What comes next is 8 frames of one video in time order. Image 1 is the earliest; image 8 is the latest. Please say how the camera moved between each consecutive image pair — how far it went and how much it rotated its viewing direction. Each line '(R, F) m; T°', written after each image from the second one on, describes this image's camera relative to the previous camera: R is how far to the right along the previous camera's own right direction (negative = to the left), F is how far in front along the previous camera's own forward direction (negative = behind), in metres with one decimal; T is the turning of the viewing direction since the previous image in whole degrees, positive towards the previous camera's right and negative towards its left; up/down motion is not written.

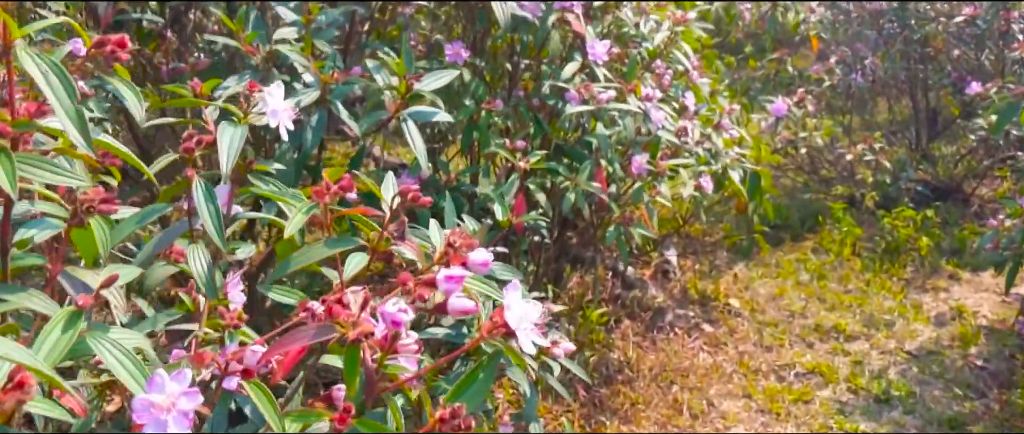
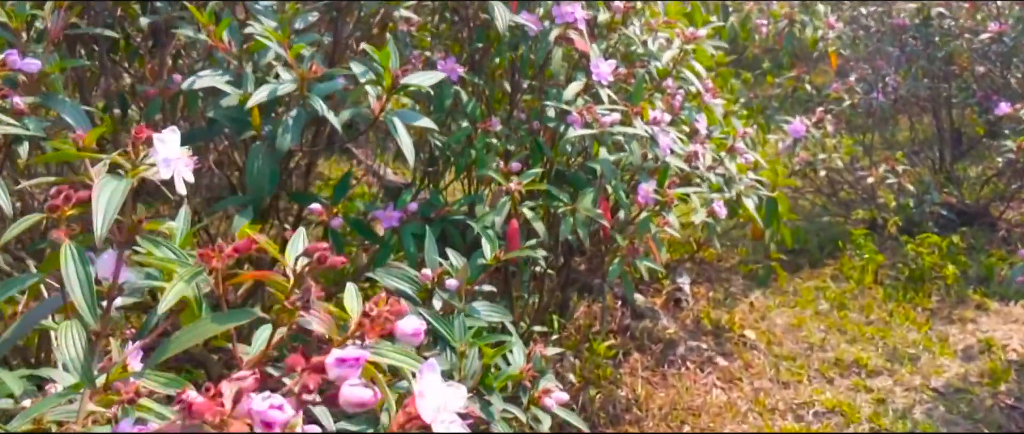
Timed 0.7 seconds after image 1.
(0.0, +0.2) m; -1°
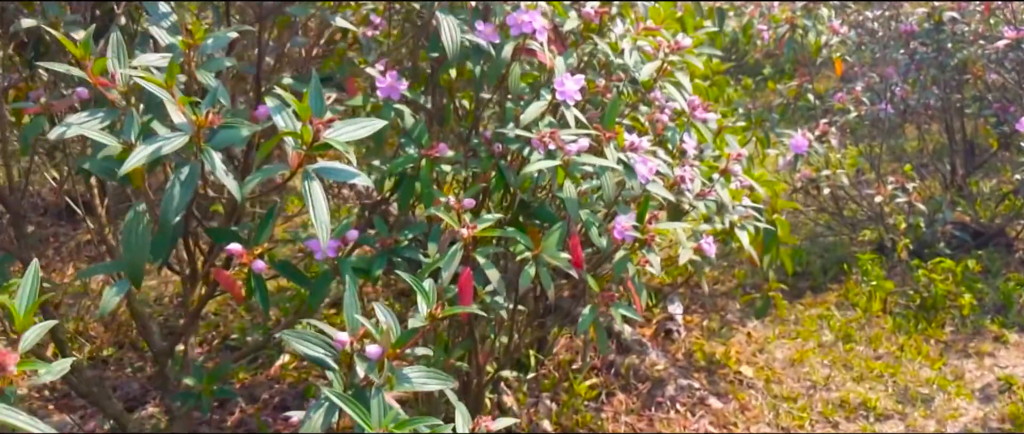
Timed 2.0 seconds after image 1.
(+0.1, +0.4) m; 0°
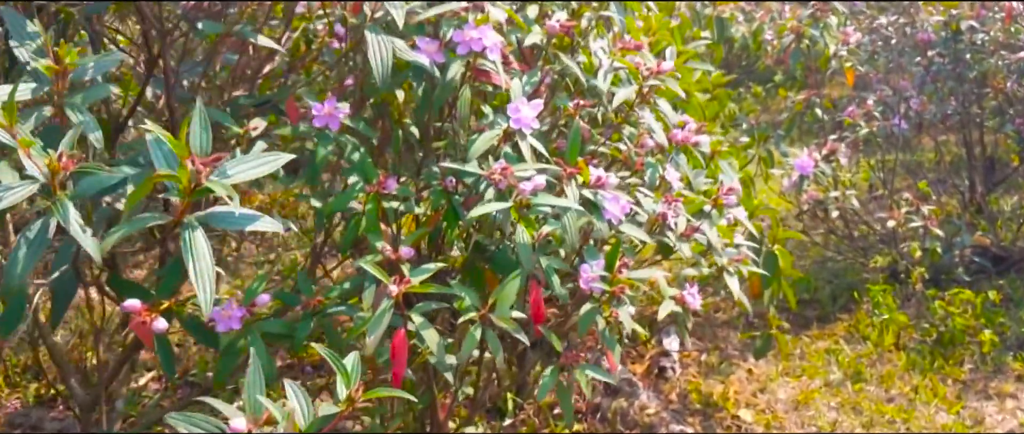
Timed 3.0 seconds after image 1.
(+0.1, +0.3) m; -1°
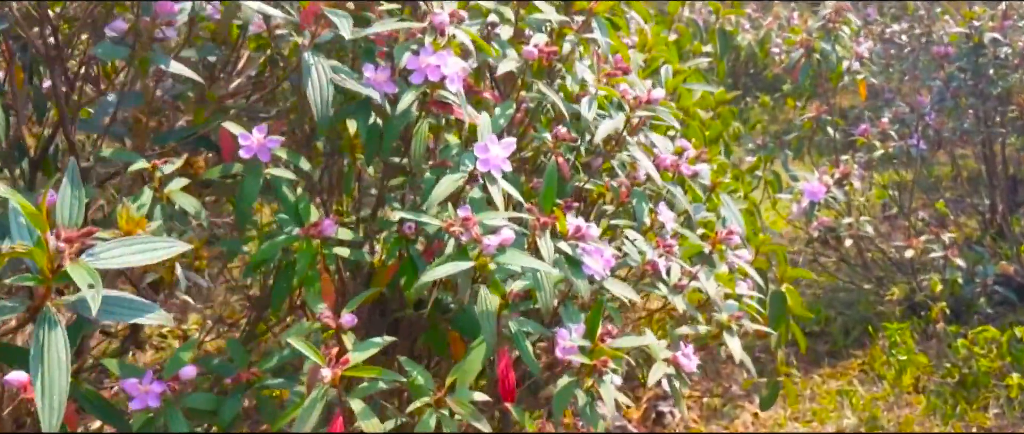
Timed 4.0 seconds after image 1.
(+0.1, +0.3) m; 0°
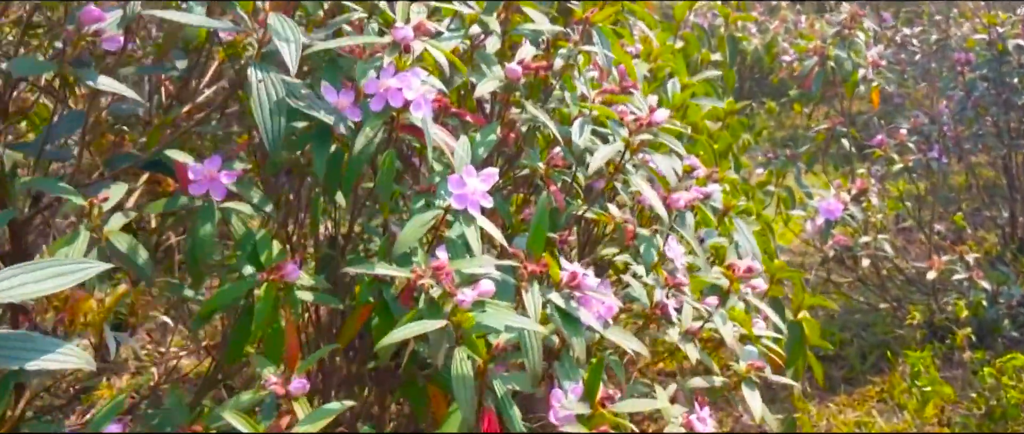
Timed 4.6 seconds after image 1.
(0.0, +0.2) m; 0°
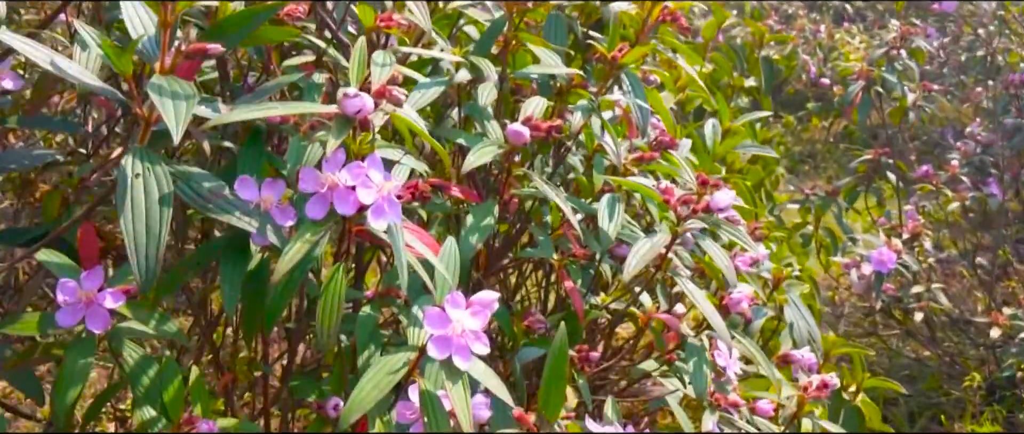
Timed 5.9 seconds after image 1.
(0.0, +0.4) m; 0°
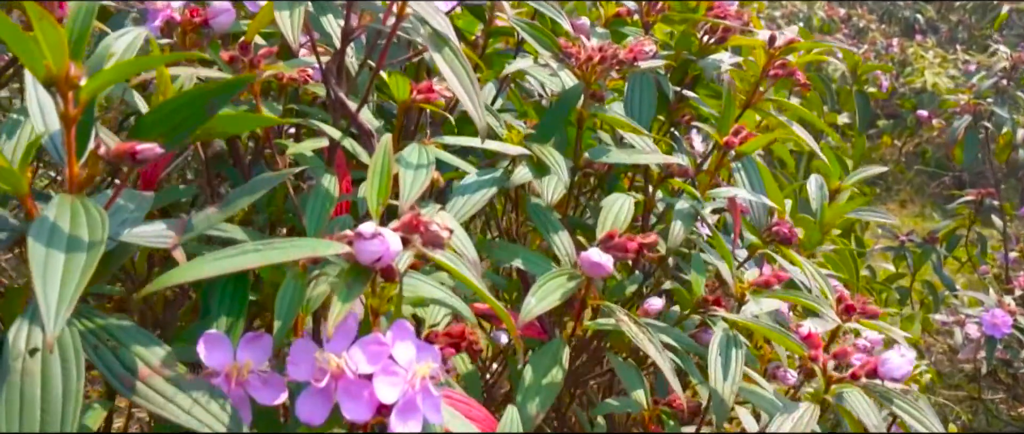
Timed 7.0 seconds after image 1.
(0.0, +0.3) m; -2°
